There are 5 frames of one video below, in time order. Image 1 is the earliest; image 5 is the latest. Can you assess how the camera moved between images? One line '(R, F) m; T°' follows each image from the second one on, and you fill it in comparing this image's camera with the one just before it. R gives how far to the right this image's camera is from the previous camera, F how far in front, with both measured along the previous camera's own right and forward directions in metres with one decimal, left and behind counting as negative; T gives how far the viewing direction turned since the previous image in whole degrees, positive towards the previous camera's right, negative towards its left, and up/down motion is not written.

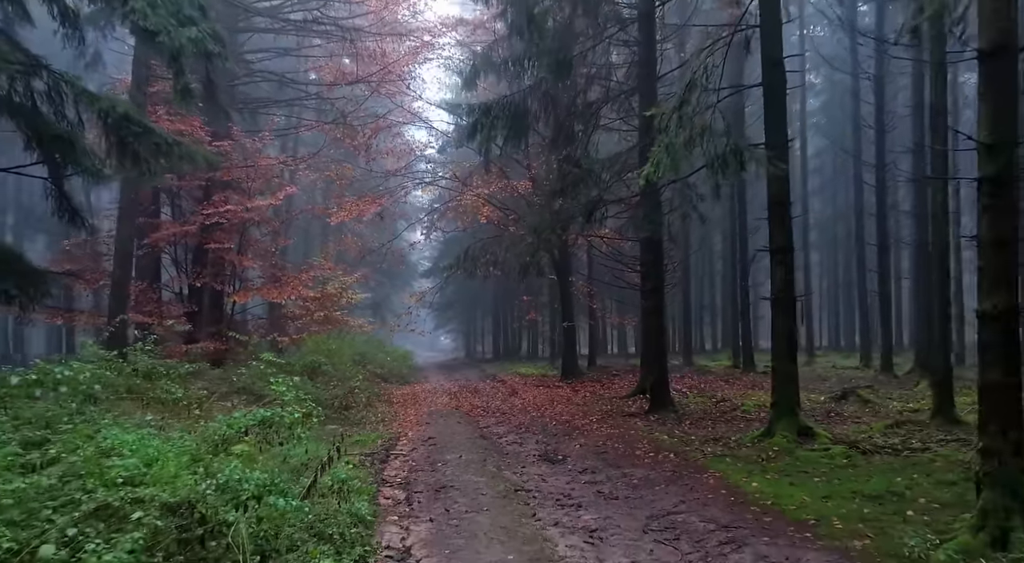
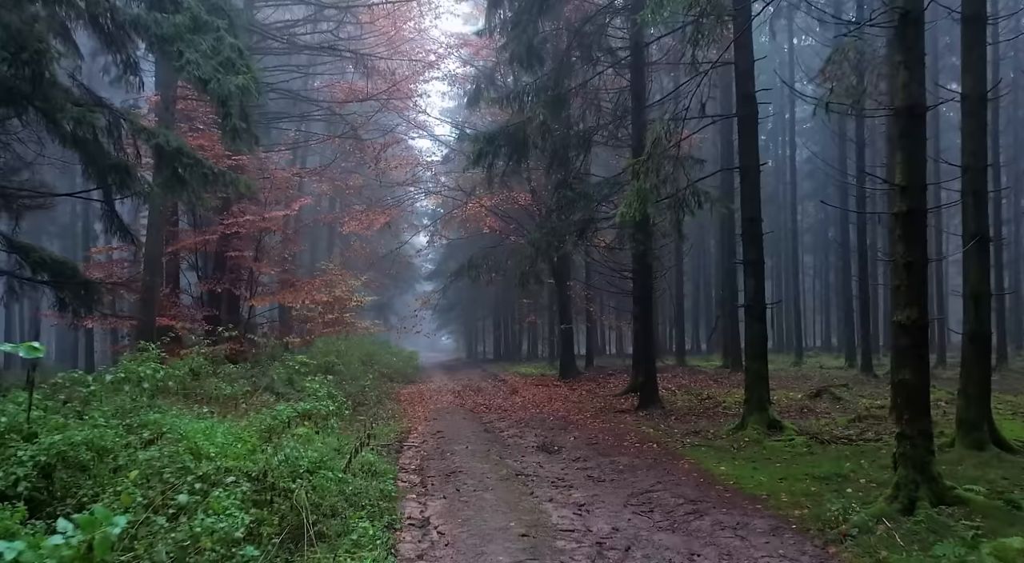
(0.0, -1.3) m; 0°
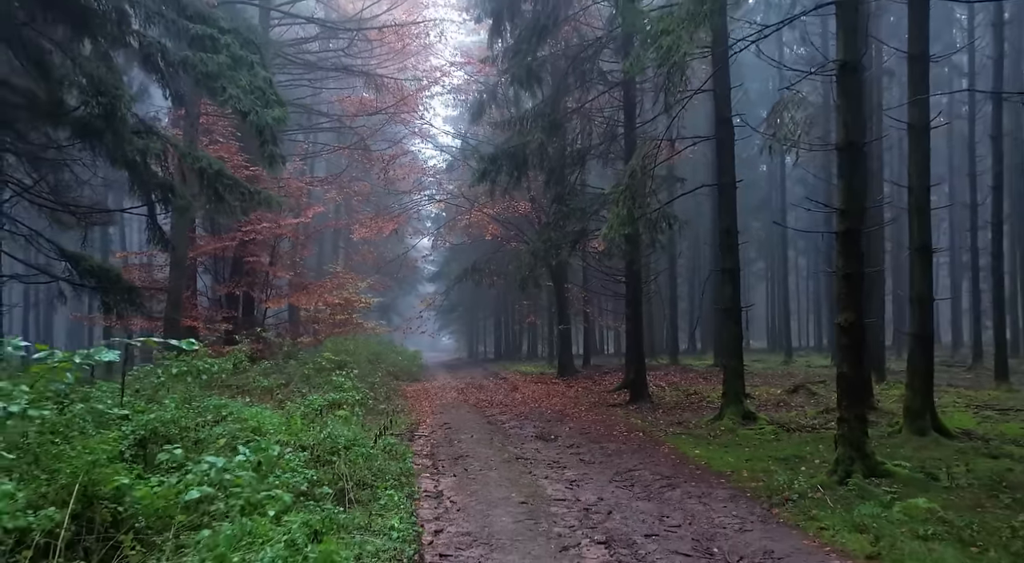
(0.0, -1.4) m; 0°
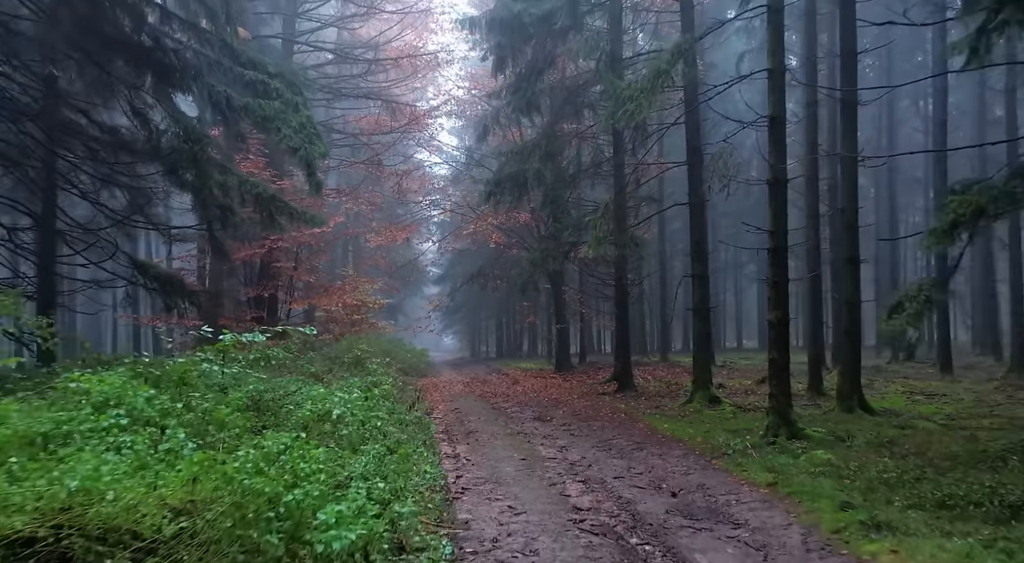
(0.0, -2.4) m; 0°
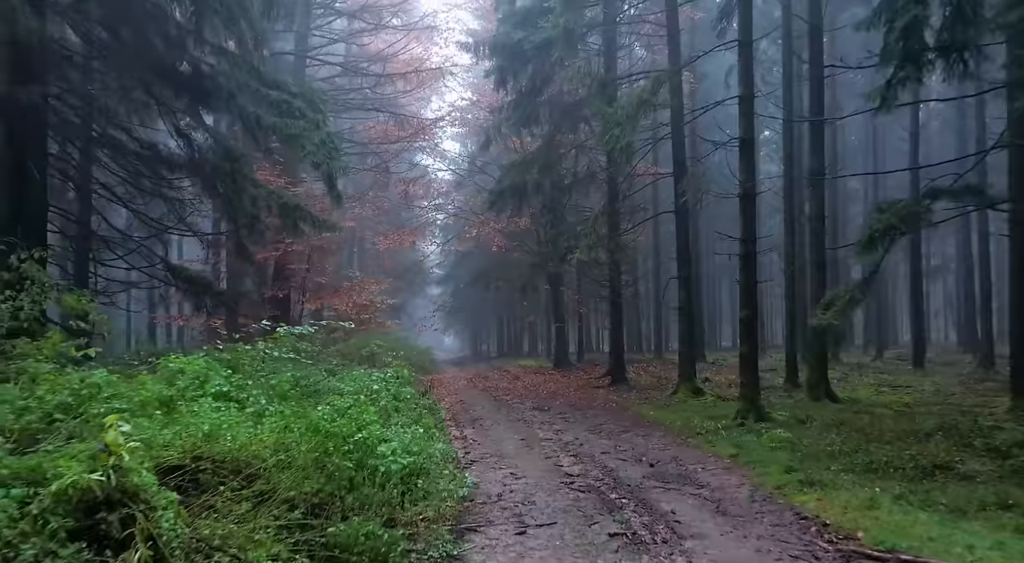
(0.0, -1.5) m; 0°
